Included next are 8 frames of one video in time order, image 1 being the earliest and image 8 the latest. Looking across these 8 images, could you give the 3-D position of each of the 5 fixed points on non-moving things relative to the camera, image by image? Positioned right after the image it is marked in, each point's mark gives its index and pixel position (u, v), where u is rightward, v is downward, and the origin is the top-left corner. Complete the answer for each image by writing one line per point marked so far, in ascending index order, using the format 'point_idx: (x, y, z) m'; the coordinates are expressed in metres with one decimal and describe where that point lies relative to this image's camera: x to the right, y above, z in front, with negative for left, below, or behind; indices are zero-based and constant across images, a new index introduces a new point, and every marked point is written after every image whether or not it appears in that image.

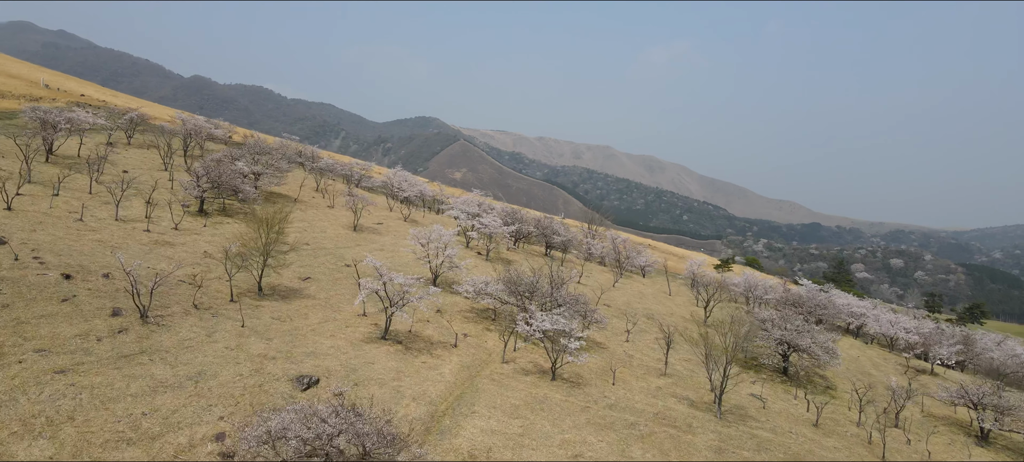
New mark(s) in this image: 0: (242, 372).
0: (-7.2, -3.8, +19.8) m
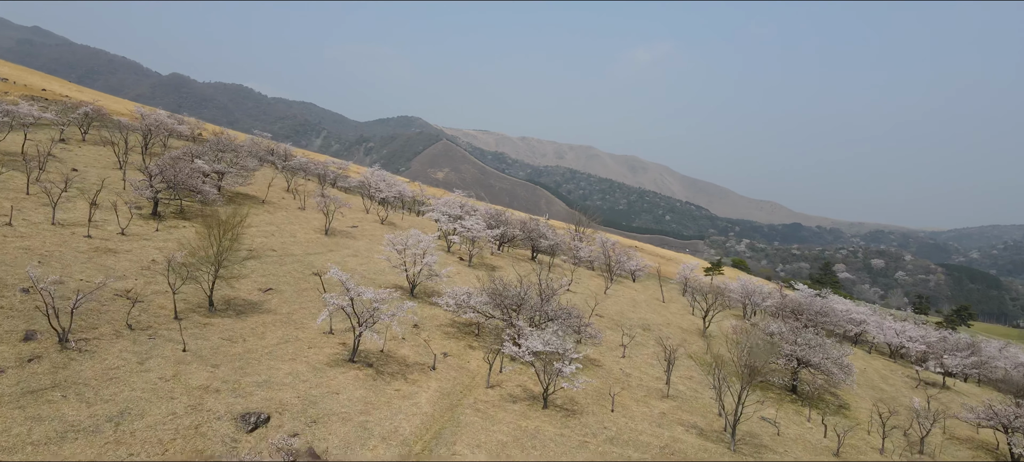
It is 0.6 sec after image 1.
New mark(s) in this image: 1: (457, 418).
0: (-7.5, -4.0, +16.5) m
1: (-1.5, -5.1, +20.0) m
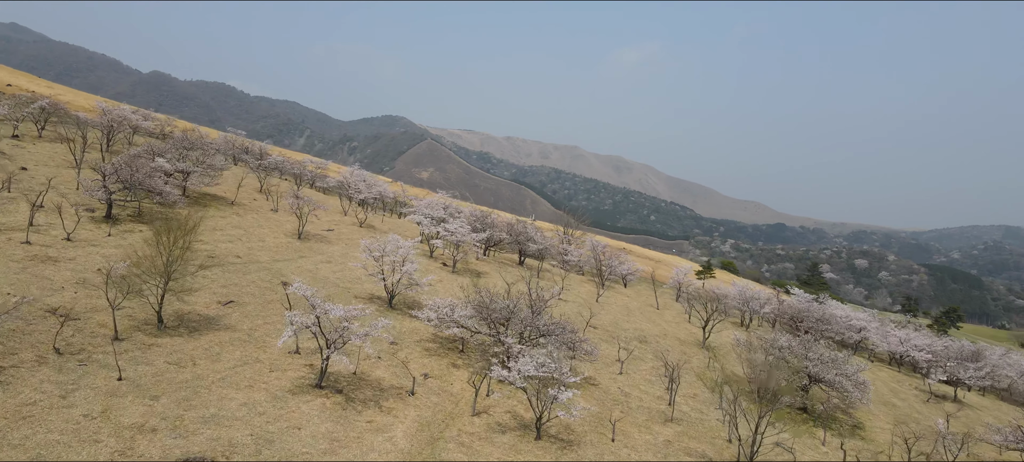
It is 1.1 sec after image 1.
0: (-7.7, -4.2, +13.8) m
1: (-1.7, -5.3, +17.4) m
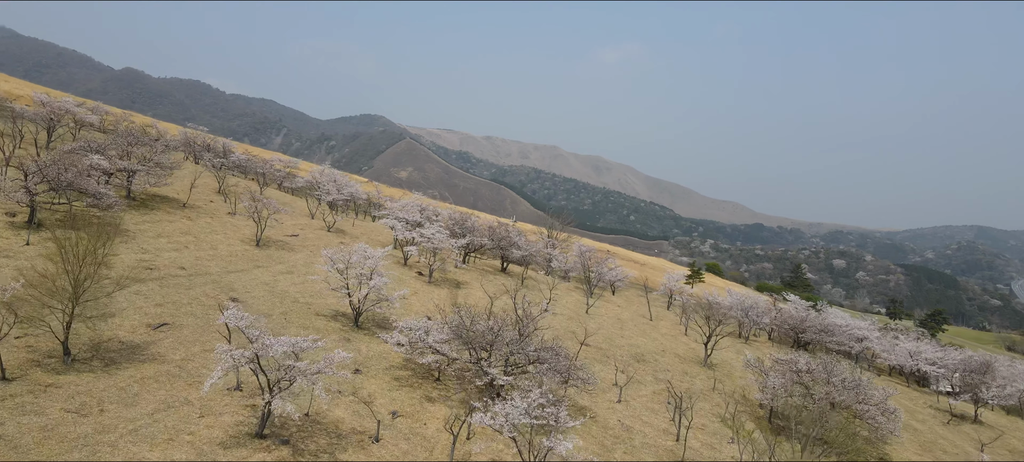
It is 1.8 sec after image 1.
0: (-7.8, -4.5, +10.0) m
1: (-2.0, -5.6, +13.7) m
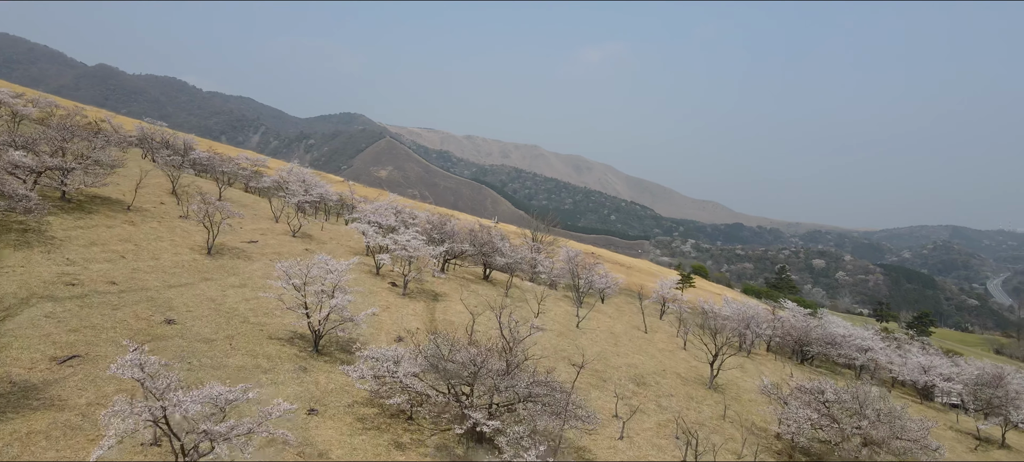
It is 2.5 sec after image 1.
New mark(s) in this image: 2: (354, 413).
0: (-7.9, -4.8, +6.2) m
1: (-2.1, -5.9, +10.1) m
2: (-3.9, -4.5, +18.2) m
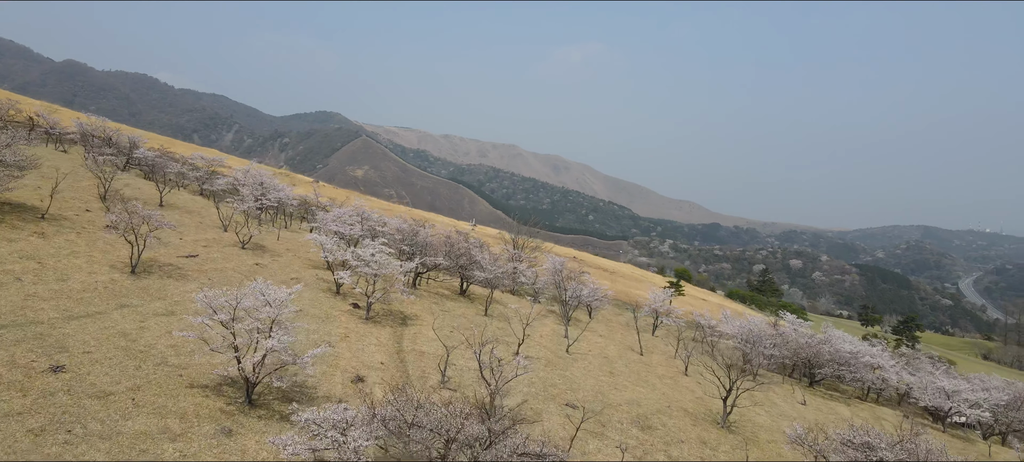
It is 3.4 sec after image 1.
0: (-7.8, -5.3, +1.6) m
1: (-2.1, -6.4, +5.7) m
2: (-4.2, -5.0, +13.7) m
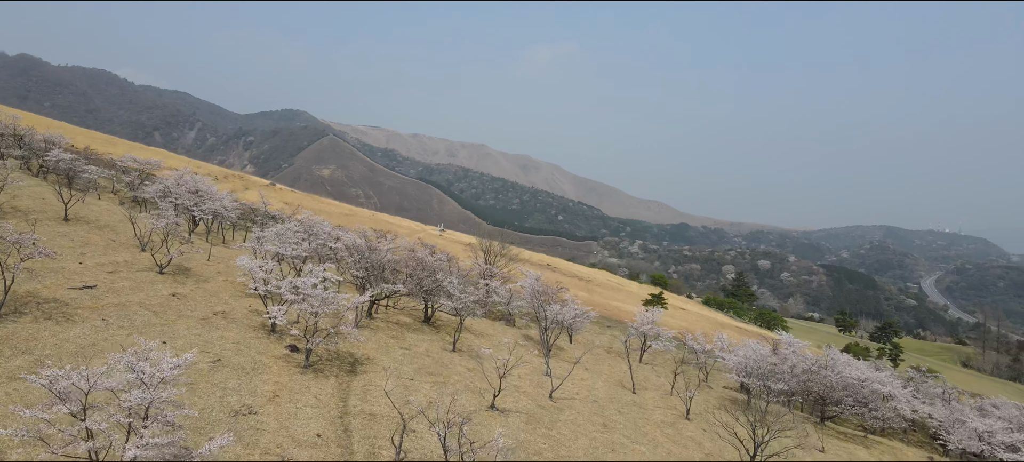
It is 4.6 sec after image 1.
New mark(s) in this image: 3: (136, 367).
0: (-7.5, -6.1, -3.8) m
1: (-2.0, -7.2, +0.5) m
2: (-4.4, -5.8, +8.4) m
3: (-6.7, -2.2, +13.2) m
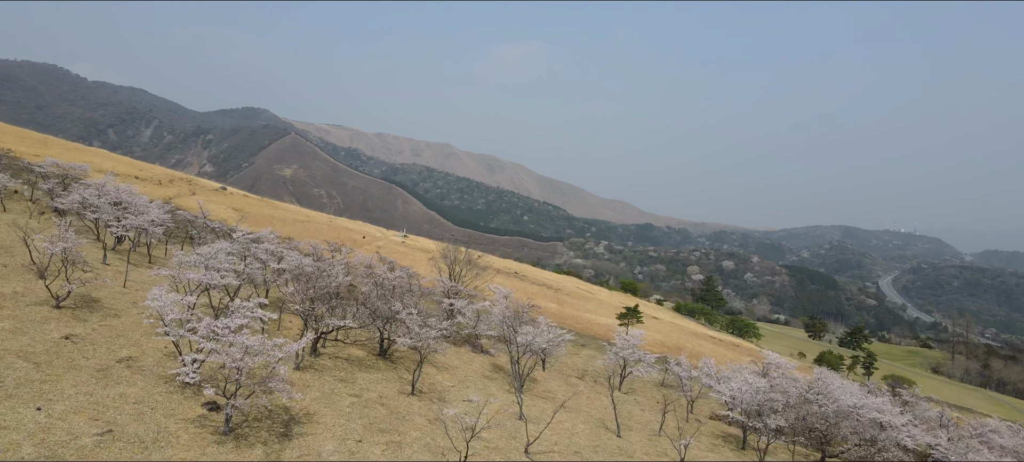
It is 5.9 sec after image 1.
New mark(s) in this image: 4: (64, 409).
0: (-7.0, -6.9, -8.1) m
1: (-1.8, -8.0, -3.5) m
2: (-4.5, -6.6, +4.3) m
3: (-7.0, -3.0, +8.9) m
4: (-10.1, -4.0, +16.7) m
